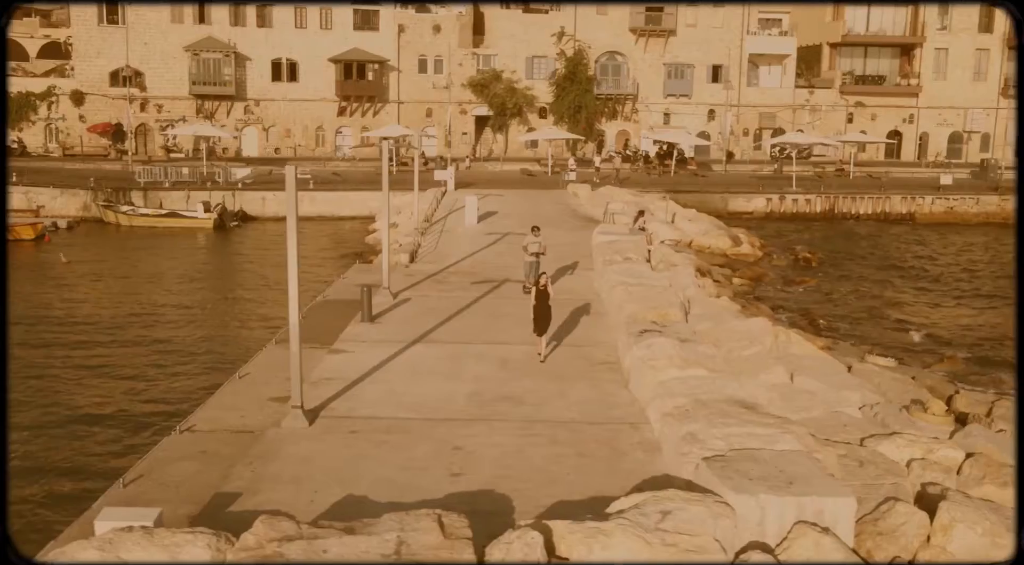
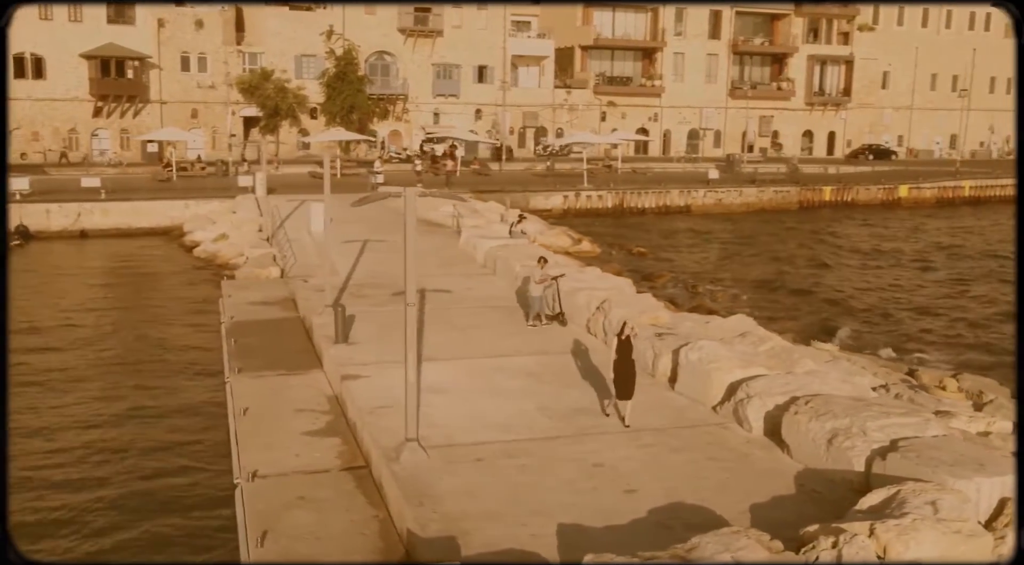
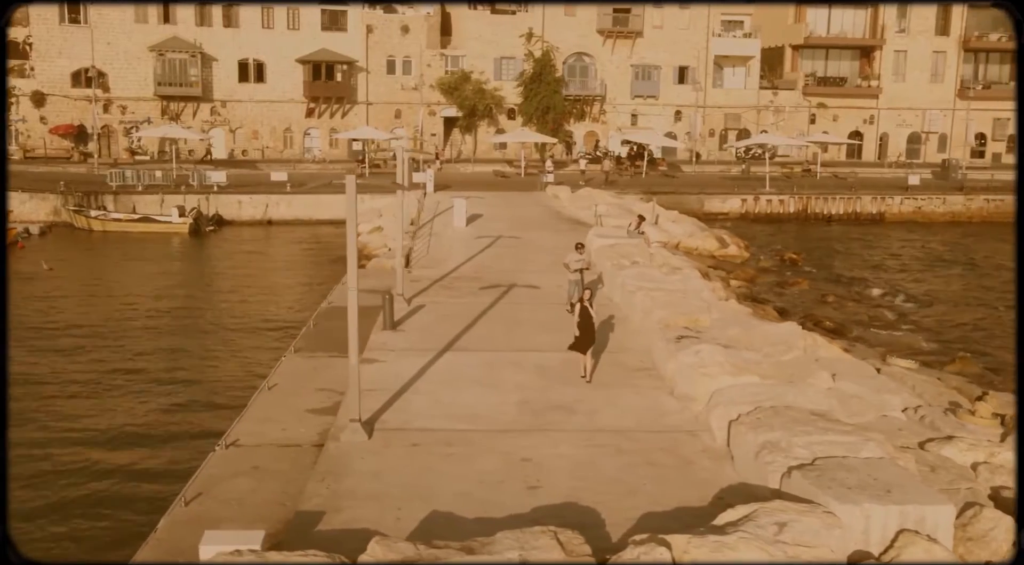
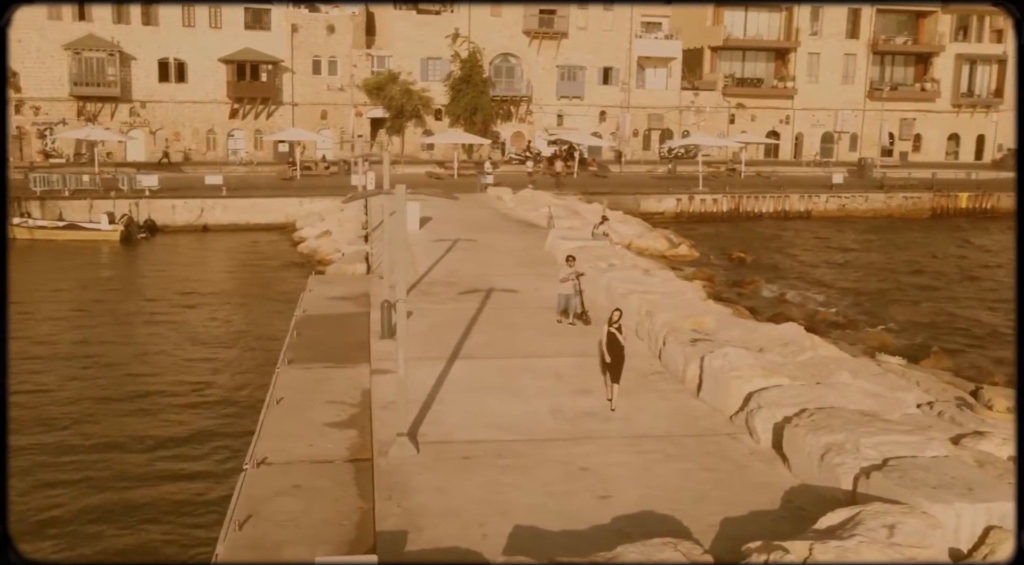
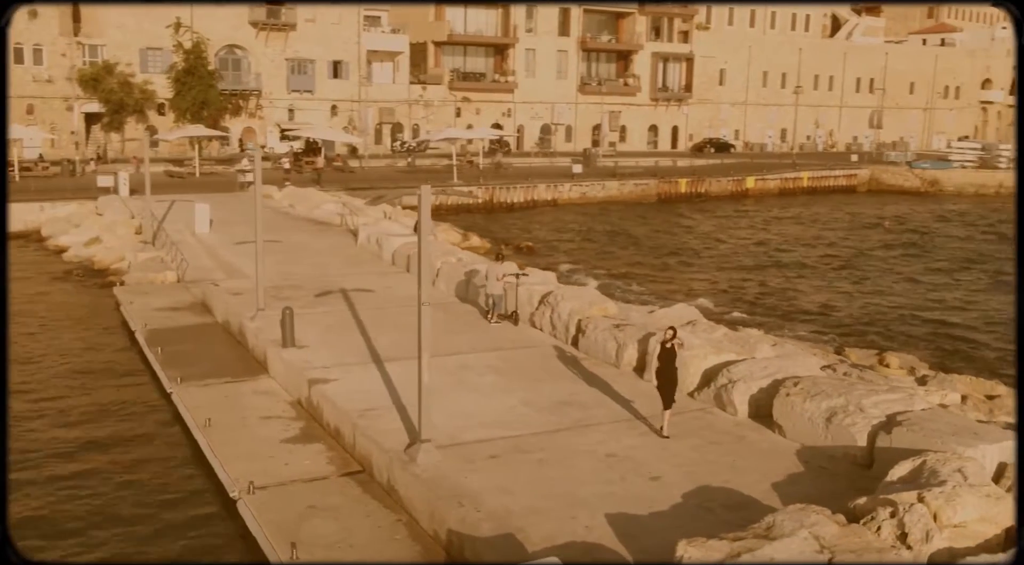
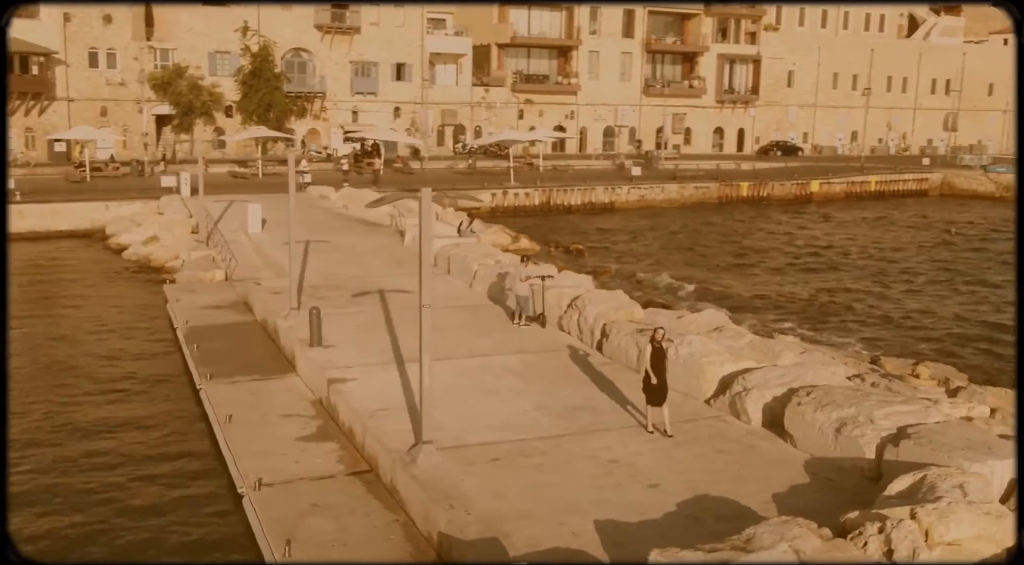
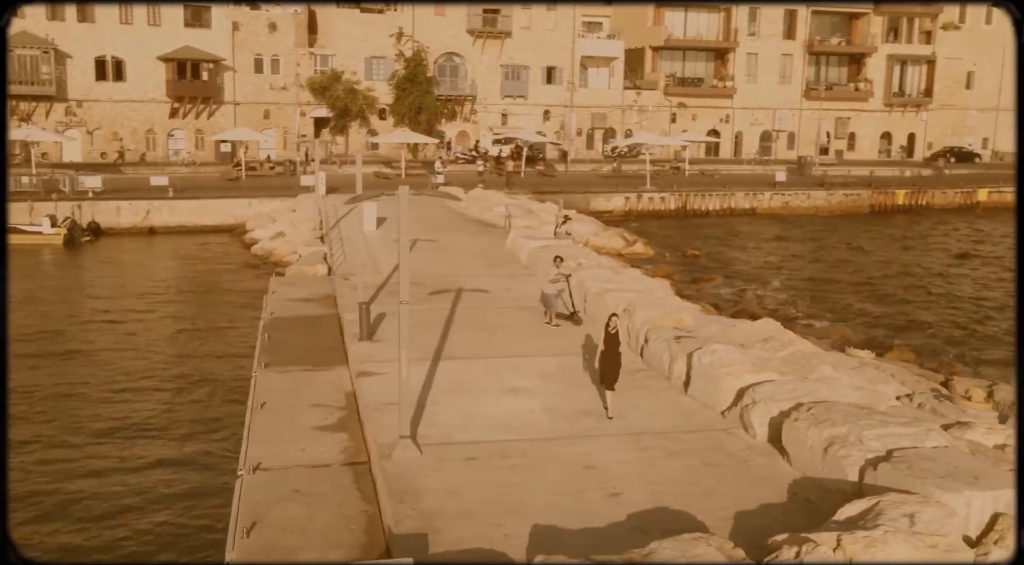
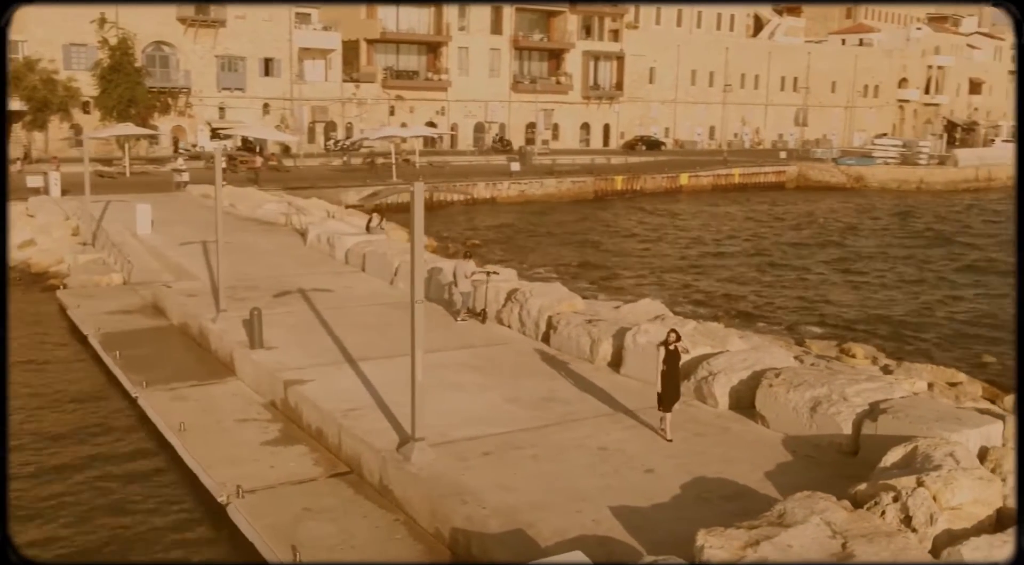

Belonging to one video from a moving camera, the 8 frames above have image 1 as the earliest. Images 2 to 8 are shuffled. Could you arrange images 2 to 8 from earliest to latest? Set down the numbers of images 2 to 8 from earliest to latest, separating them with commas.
3, 4, 7, 2, 6, 5, 8
